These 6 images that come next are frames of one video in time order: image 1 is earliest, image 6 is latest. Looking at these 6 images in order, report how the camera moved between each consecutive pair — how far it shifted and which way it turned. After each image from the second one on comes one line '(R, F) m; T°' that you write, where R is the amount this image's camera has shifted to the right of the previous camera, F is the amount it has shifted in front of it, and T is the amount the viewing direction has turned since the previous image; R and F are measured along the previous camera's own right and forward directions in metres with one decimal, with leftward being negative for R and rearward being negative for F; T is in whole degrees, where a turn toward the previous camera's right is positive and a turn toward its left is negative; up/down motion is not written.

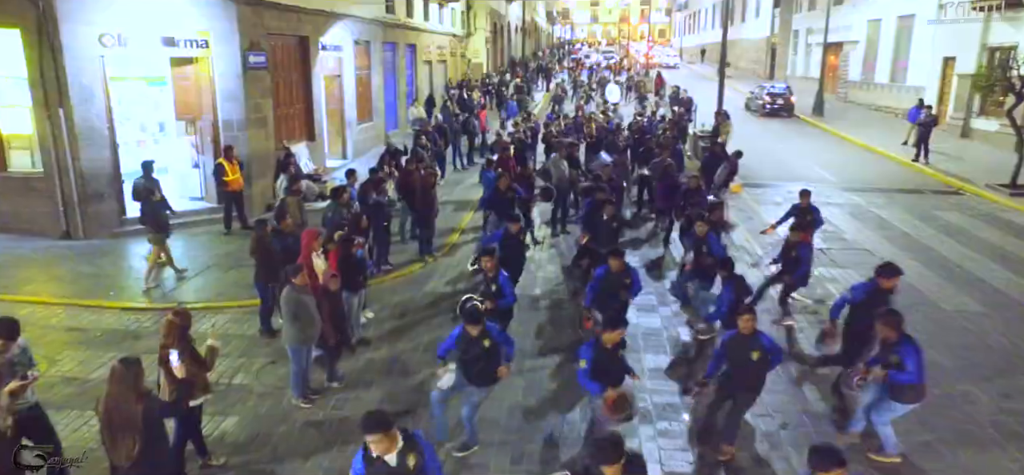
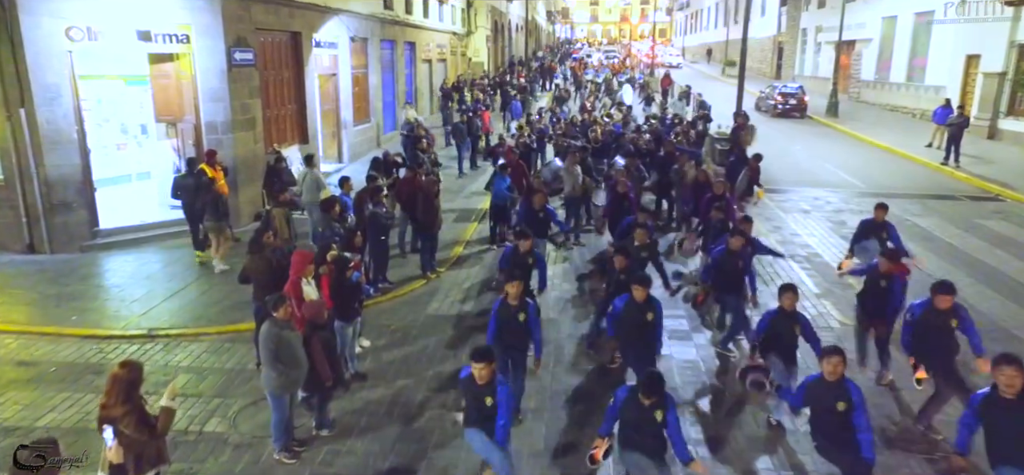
(-0.2, +1.0) m; 0°
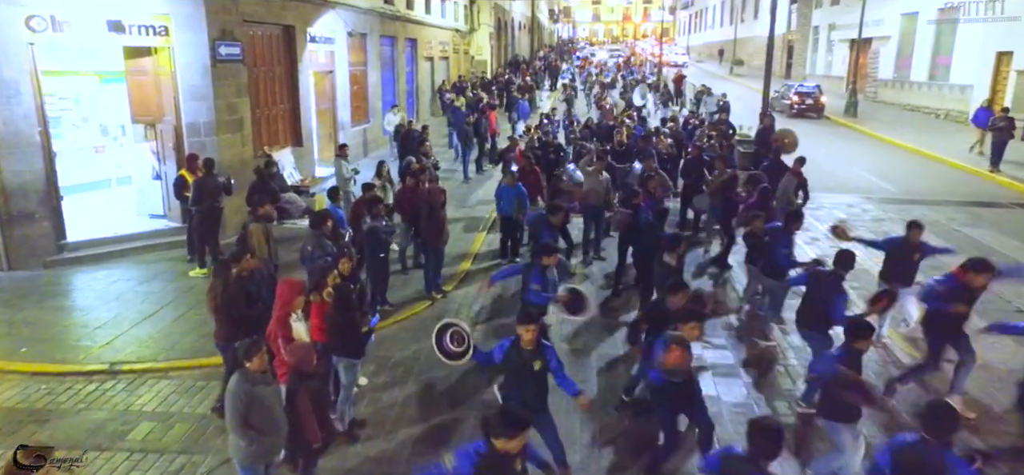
(-0.2, +1.1) m; 0°
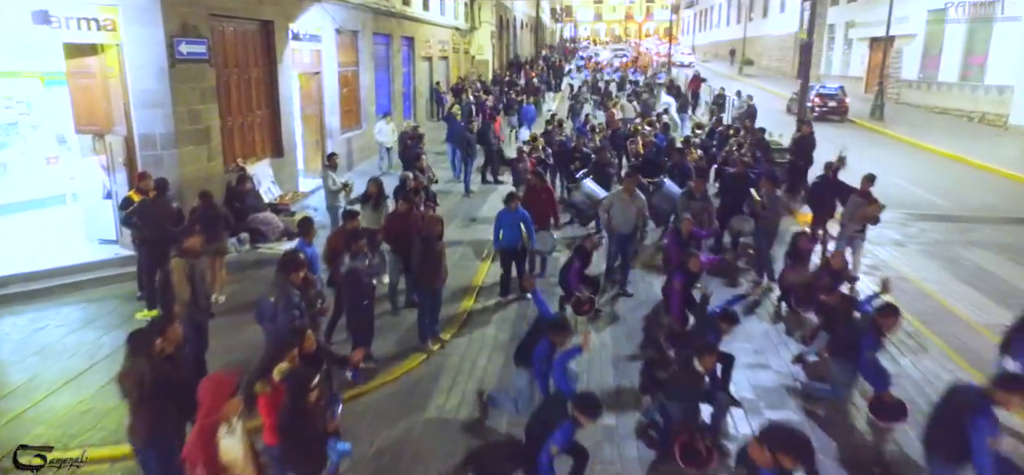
(-0.1, +1.6) m; 0°
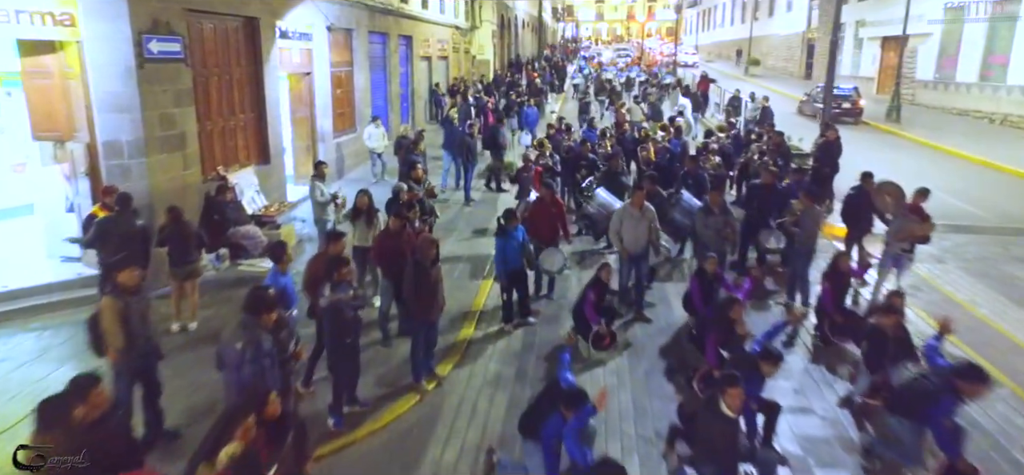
(-0.1, +0.9) m; 0°
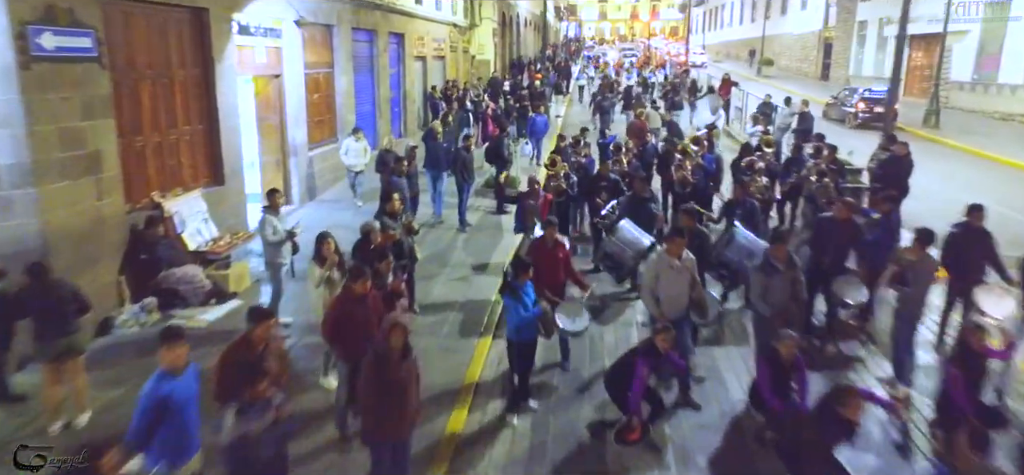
(0.0, +2.0) m; 0°
